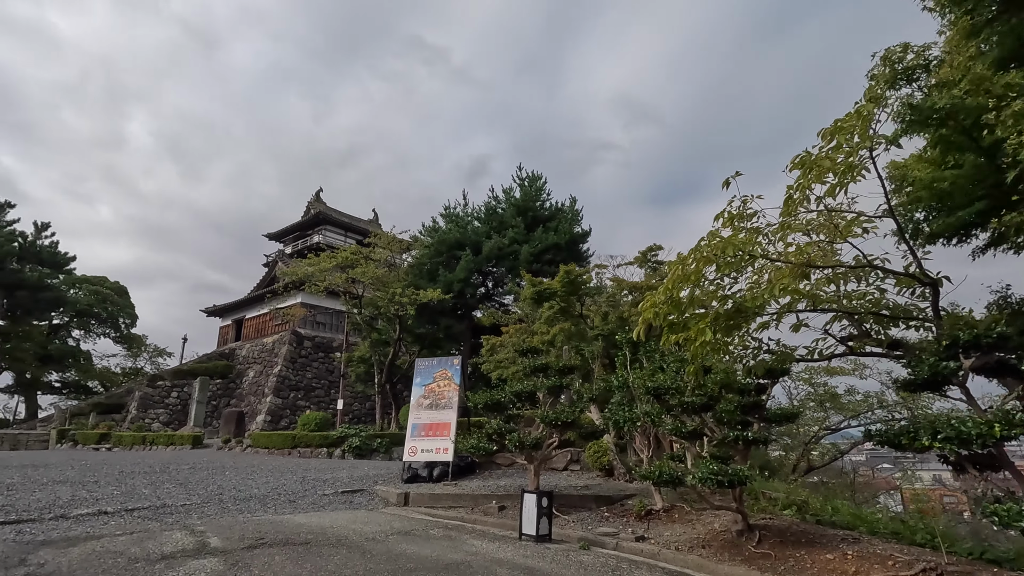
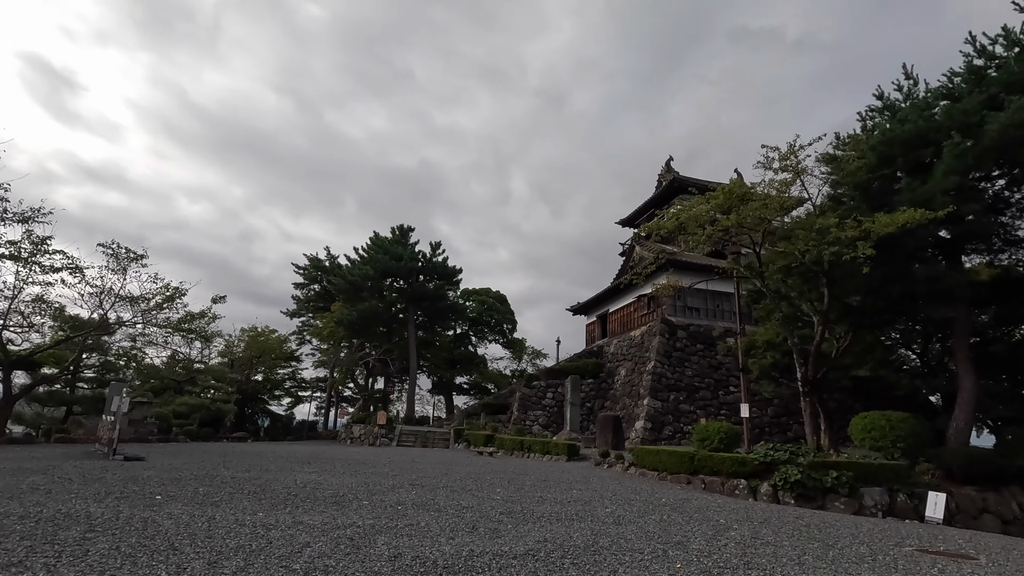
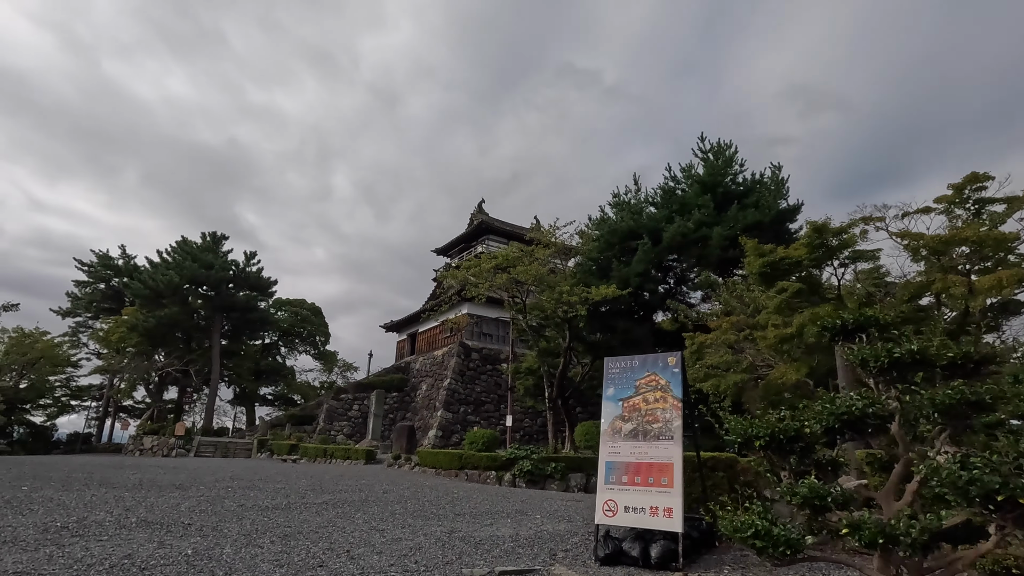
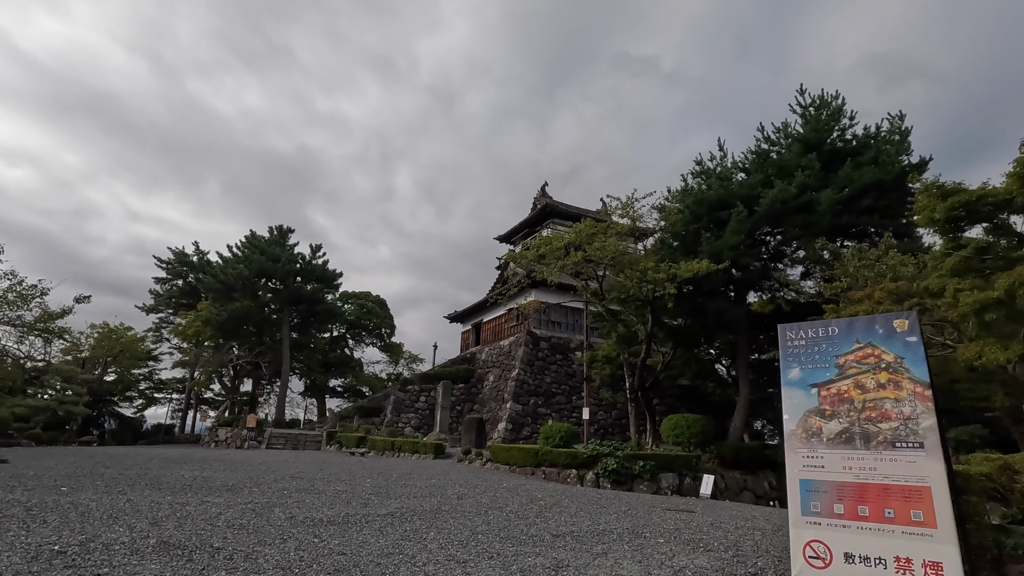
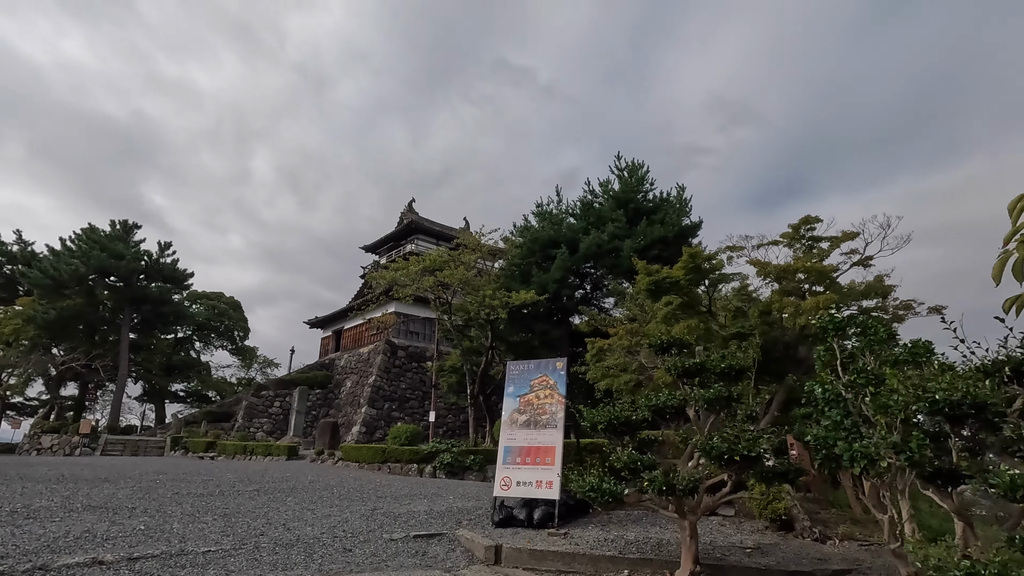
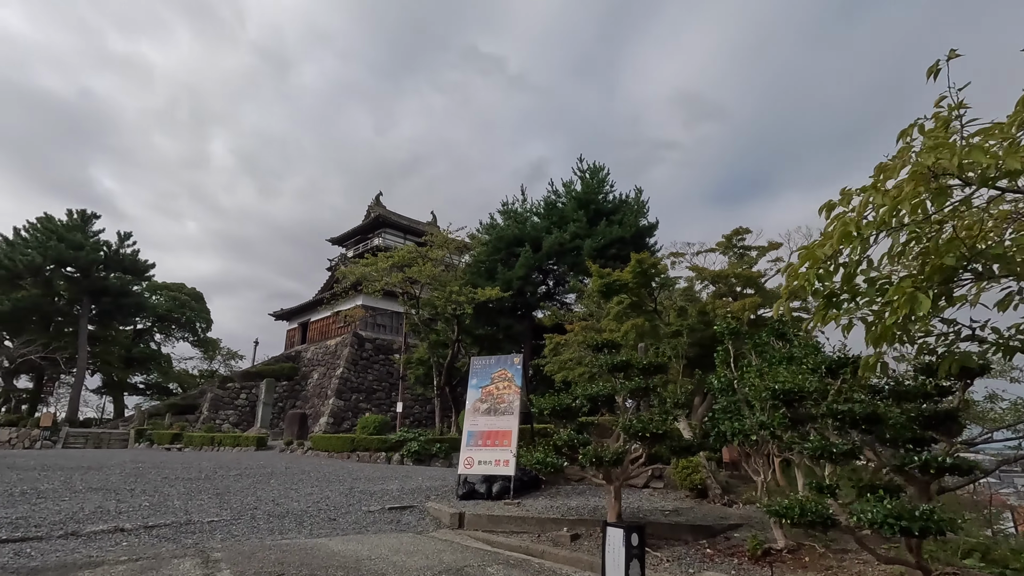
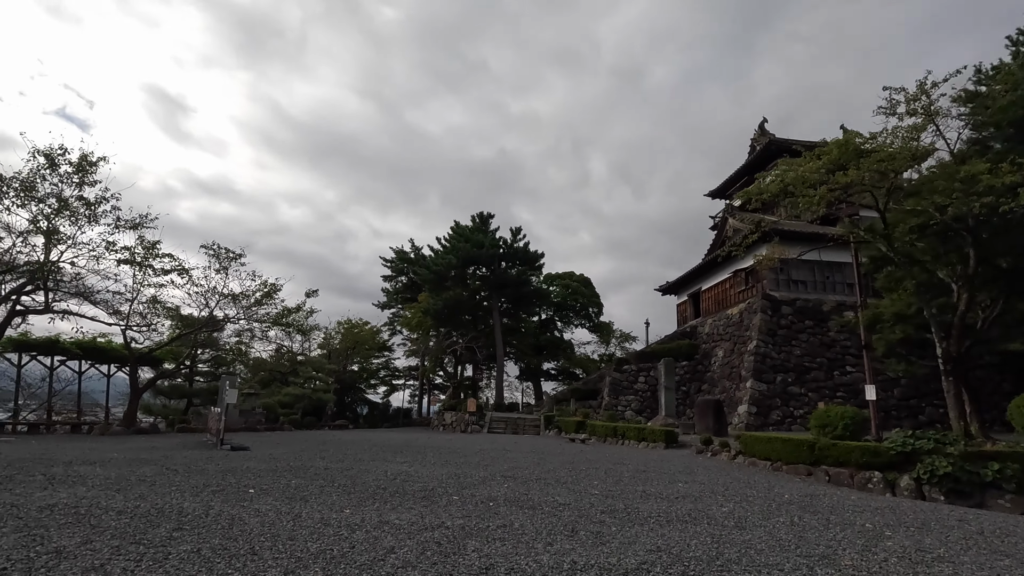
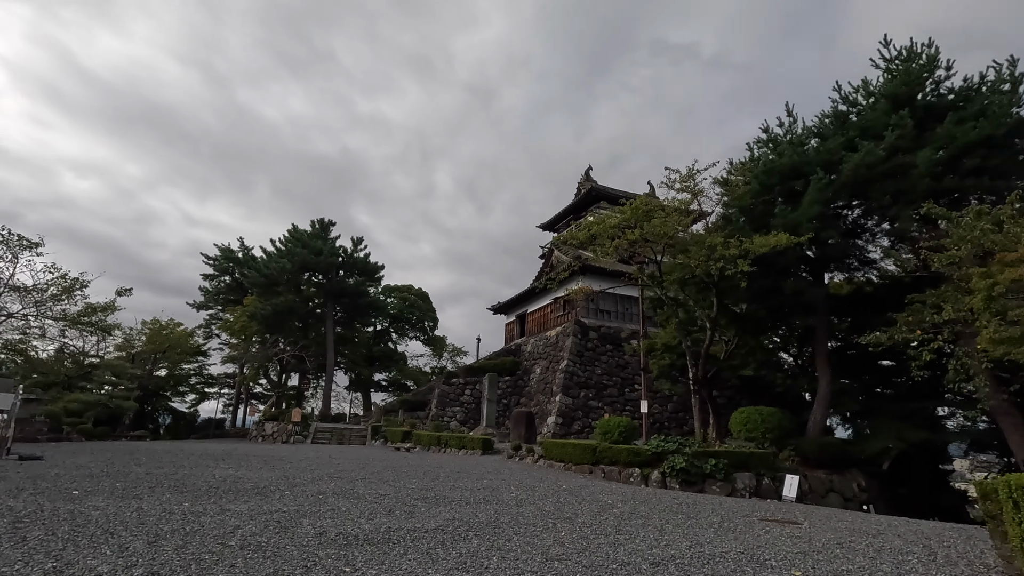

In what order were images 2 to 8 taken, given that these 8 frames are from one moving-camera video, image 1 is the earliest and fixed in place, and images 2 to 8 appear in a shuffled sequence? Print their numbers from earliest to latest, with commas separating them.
6, 5, 3, 4, 8, 2, 7
